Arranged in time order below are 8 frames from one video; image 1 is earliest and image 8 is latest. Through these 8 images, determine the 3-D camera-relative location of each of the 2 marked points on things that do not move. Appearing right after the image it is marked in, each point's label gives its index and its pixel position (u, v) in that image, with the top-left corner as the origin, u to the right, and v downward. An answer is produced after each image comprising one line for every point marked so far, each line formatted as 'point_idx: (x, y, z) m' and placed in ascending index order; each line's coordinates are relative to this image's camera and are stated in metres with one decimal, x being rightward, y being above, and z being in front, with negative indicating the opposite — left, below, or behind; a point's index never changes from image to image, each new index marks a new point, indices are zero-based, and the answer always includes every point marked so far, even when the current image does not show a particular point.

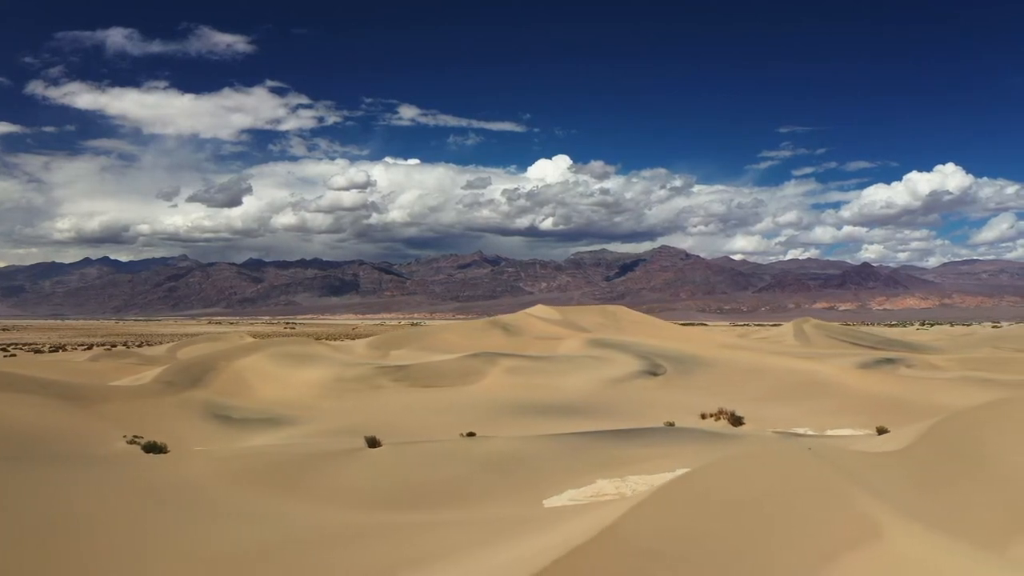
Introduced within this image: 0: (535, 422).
0: (+0.6, -3.5, +18.1) m
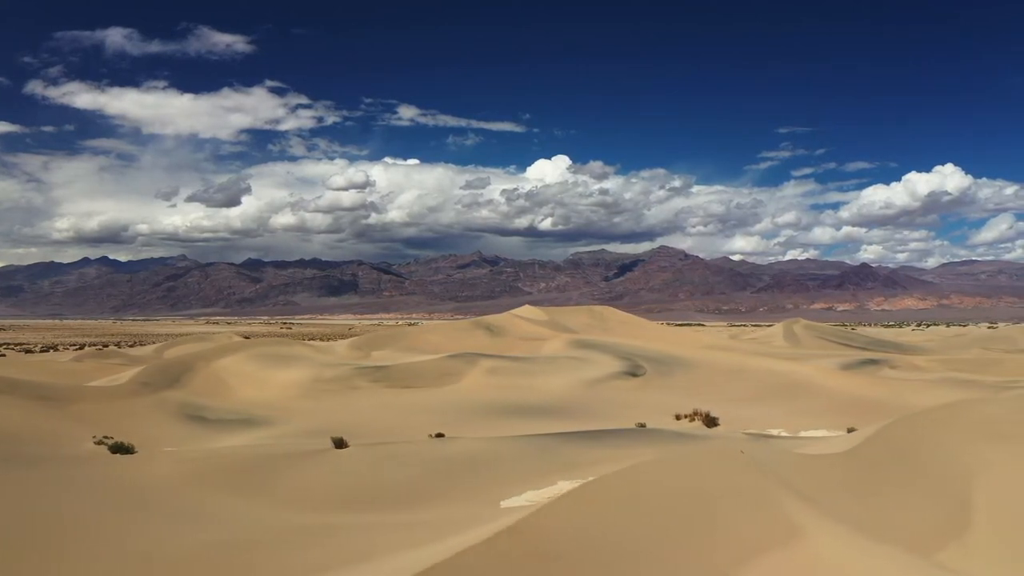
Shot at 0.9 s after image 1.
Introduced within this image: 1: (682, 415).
0: (-0.1, -3.5, +18.1) m
1: (+4.6, -3.5, +19.1) m
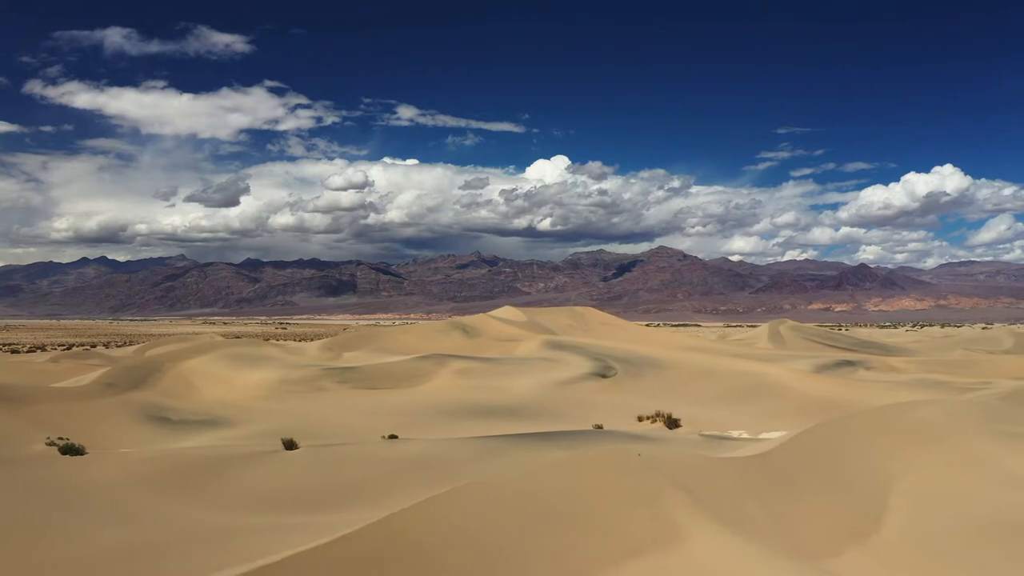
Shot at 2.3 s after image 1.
0: (-1.1, -3.5, +18.1) m
1: (+3.6, -3.5, +19.1) m
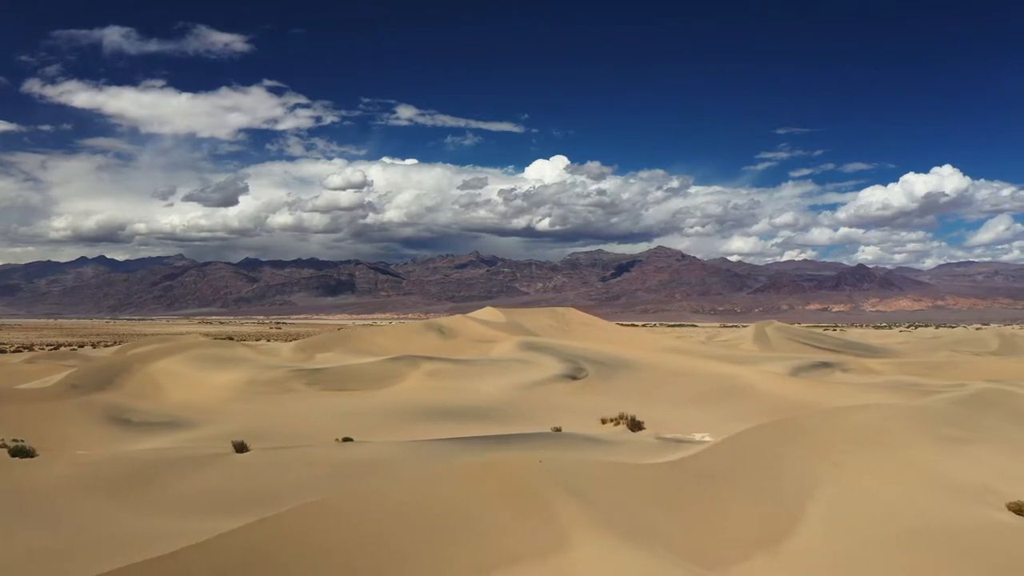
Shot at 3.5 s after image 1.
0: (-2.1, -3.6, +18.1) m
1: (+2.6, -3.6, +19.1) m
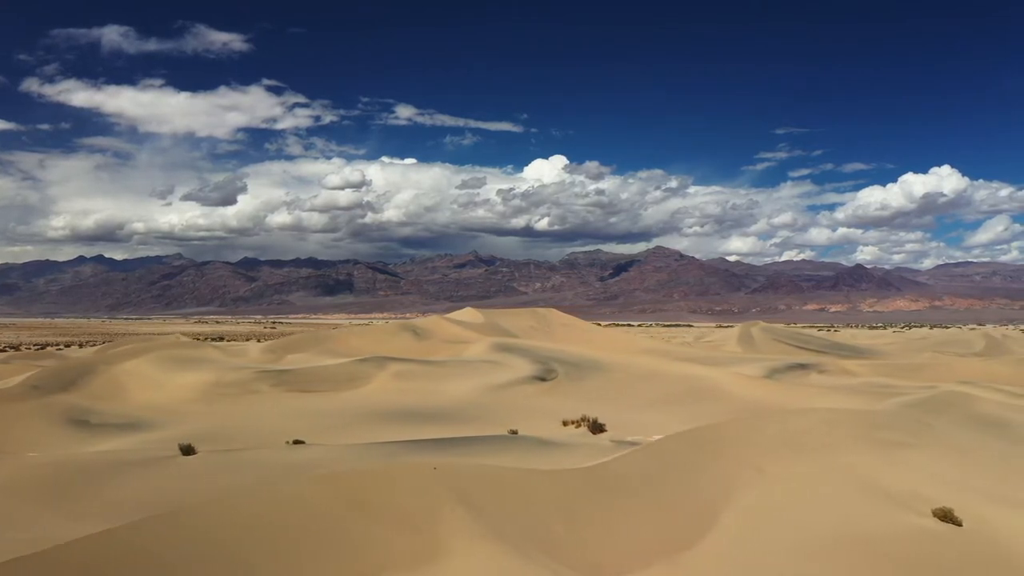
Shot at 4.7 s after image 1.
0: (-3.2, -3.6, +18.0) m
1: (+1.5, -3.6, +19.0) m
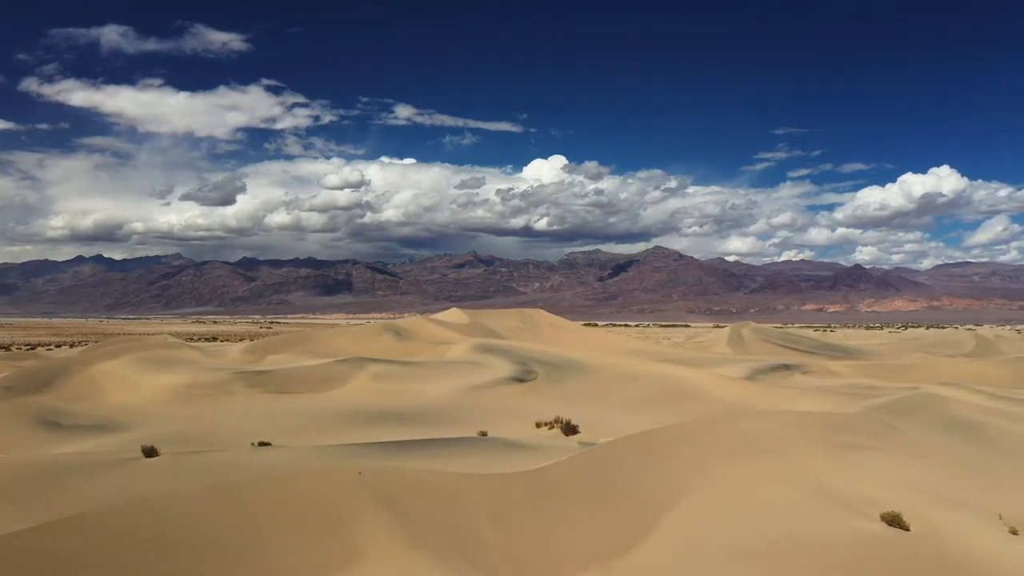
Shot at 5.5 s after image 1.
0: (-3.9, -3.6, +17.9) m
1: (+0.8, -3.6, +18.9) m
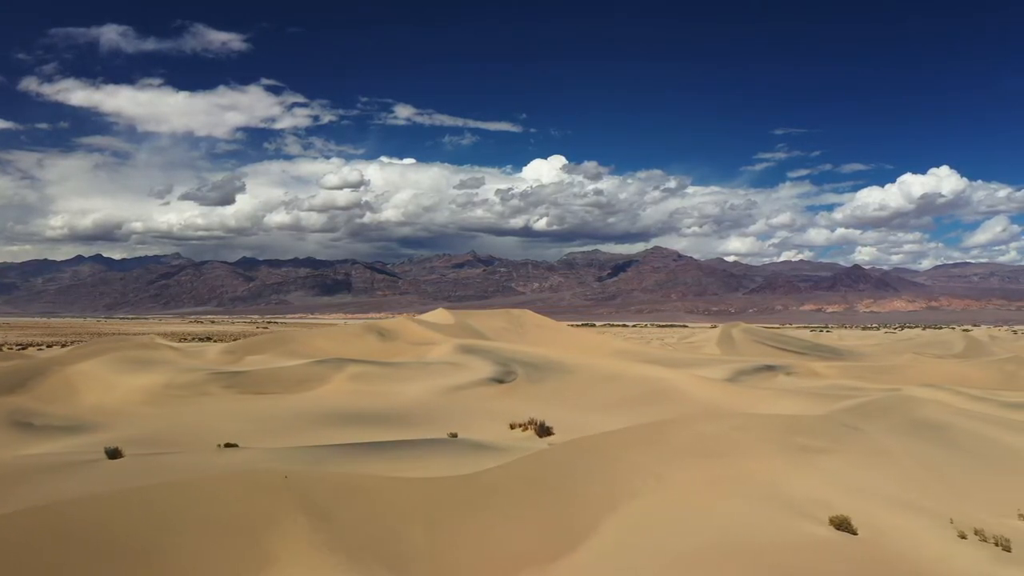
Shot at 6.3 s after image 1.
0: (-4.6, -3.6, +17.8) m
1: (+0.1, -3.6, +18.8) m
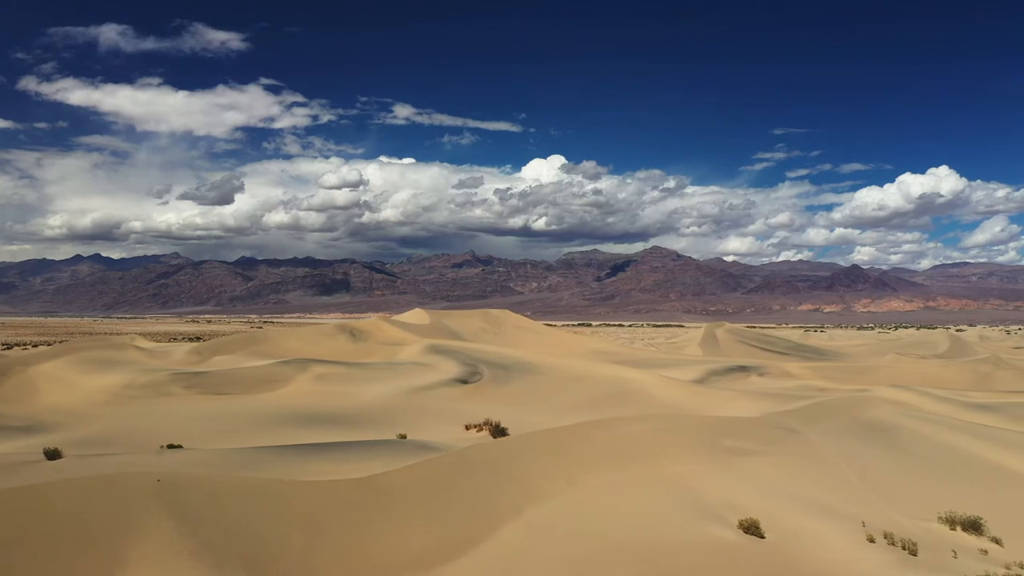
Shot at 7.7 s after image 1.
0: (-5.8, -3.7, +17.7) m
1: (-1.1, -3.7, +18.7) m
